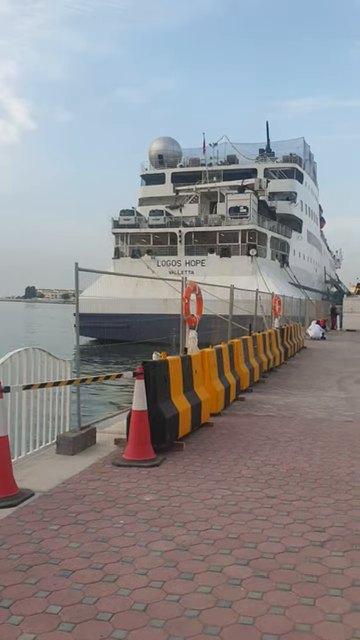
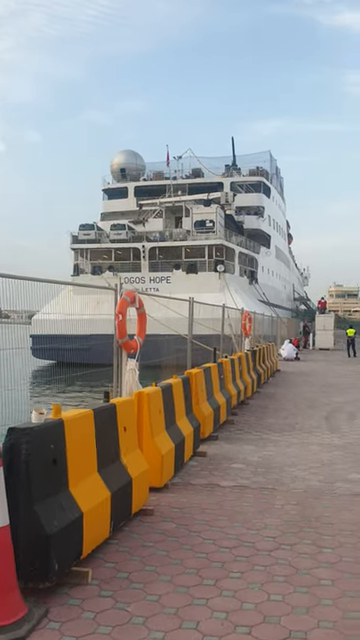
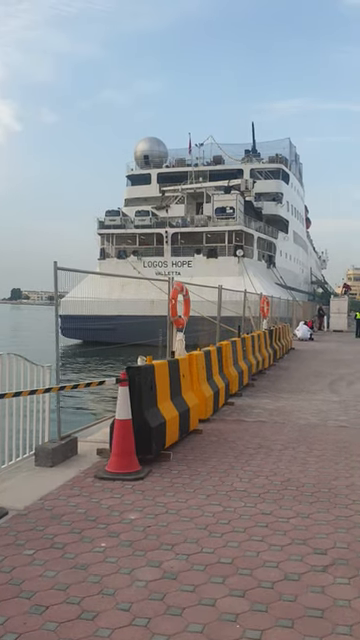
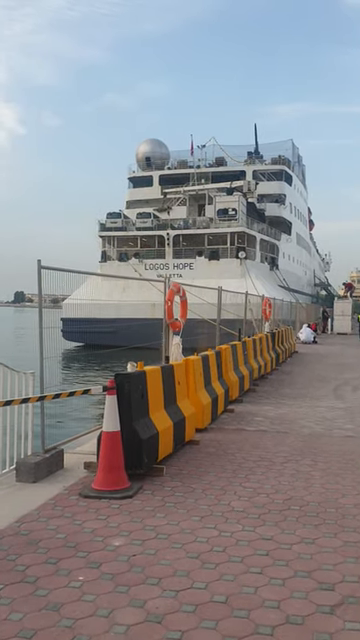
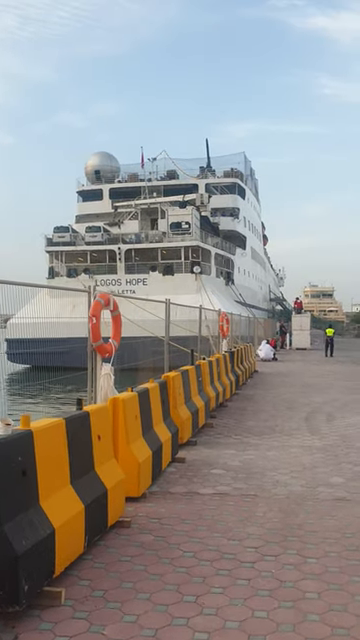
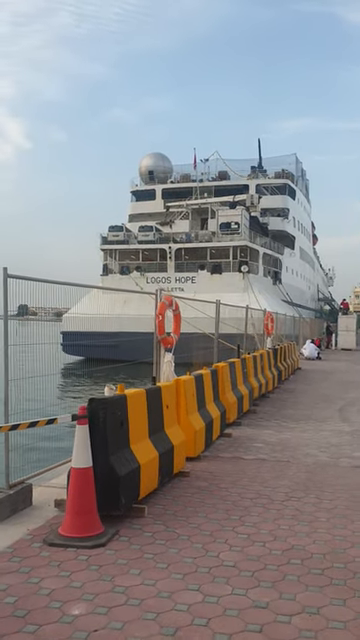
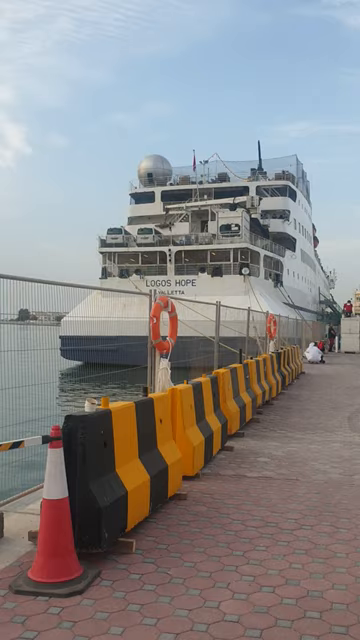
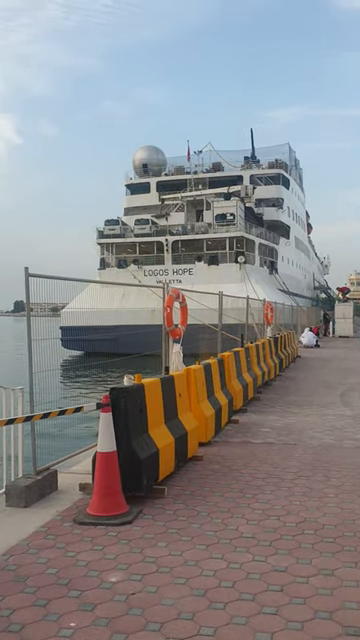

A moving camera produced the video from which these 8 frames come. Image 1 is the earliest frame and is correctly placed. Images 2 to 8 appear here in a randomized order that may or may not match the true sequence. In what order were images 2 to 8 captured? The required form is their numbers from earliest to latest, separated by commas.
3, 4, 8, 6, 7, 2, 5
